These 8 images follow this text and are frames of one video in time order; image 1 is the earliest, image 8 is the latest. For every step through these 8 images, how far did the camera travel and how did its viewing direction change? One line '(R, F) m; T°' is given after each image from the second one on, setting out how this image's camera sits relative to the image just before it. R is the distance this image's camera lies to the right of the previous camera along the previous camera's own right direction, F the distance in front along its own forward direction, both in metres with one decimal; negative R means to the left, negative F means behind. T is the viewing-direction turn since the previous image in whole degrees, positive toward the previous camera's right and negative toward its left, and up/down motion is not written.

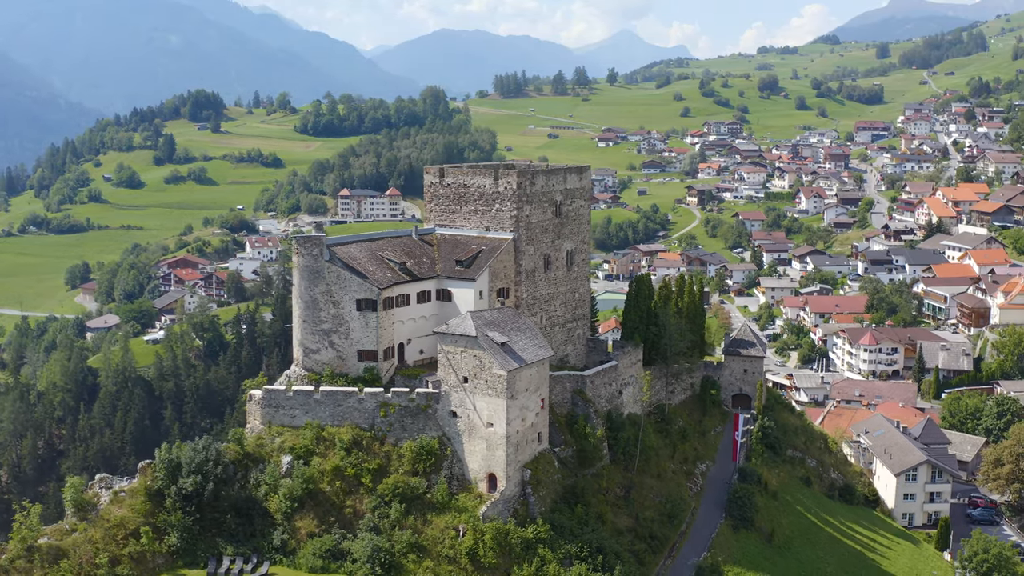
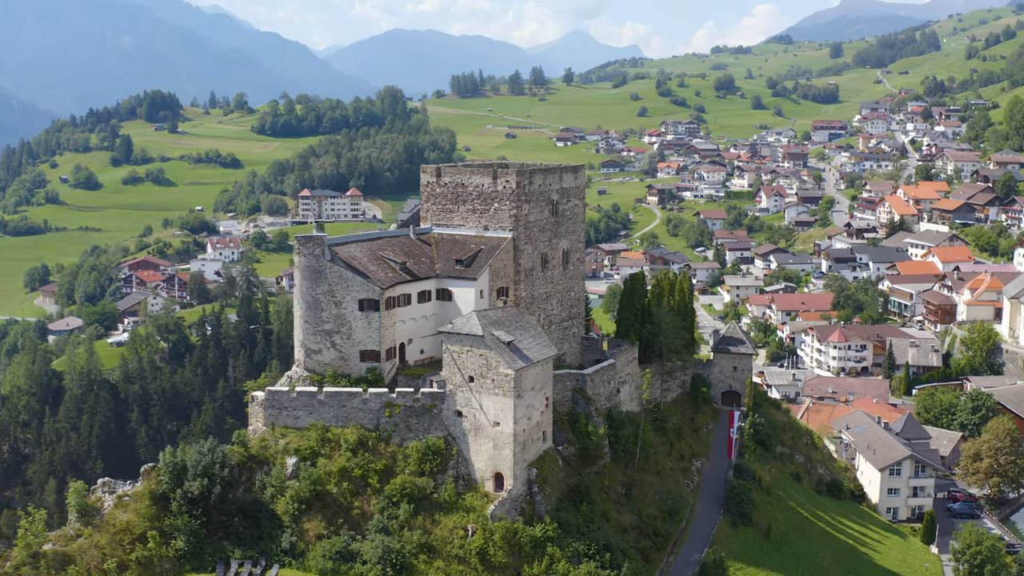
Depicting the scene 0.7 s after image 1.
(-1.6, 0.0) m; +3°
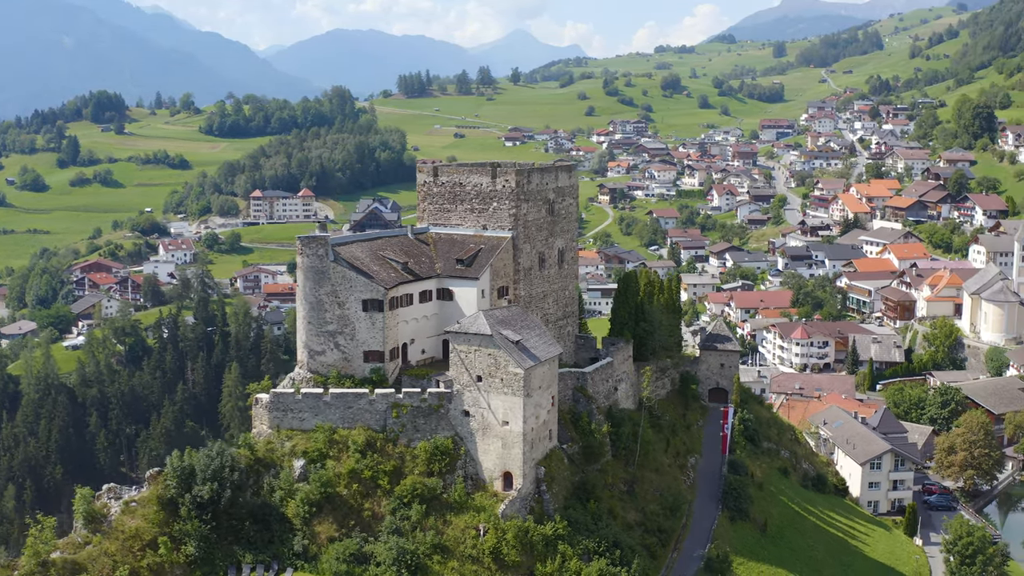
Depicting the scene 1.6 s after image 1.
(-1.9, 0.0) m; +3°
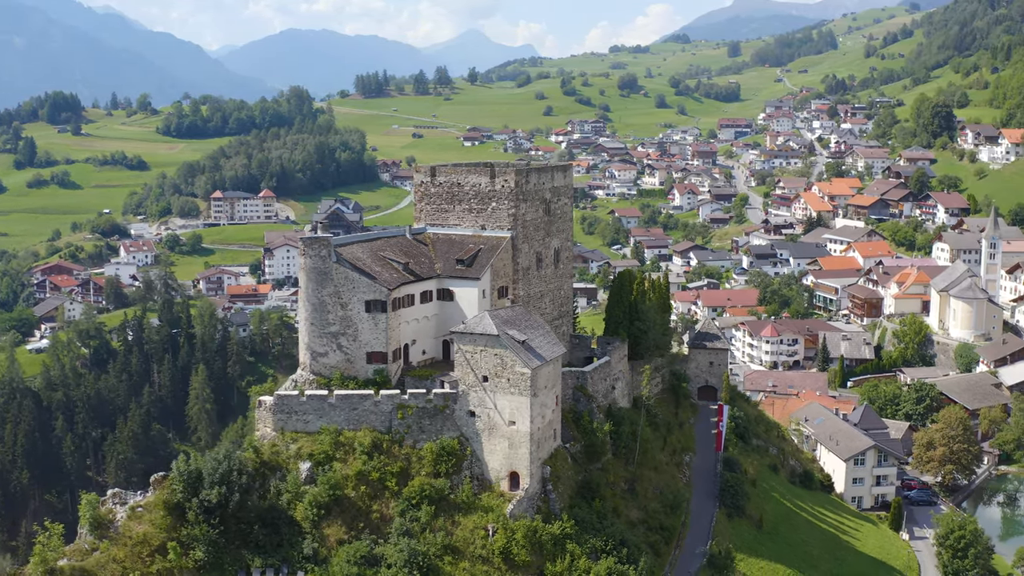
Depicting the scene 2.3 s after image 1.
(-1.6, 0.0) m; +3°
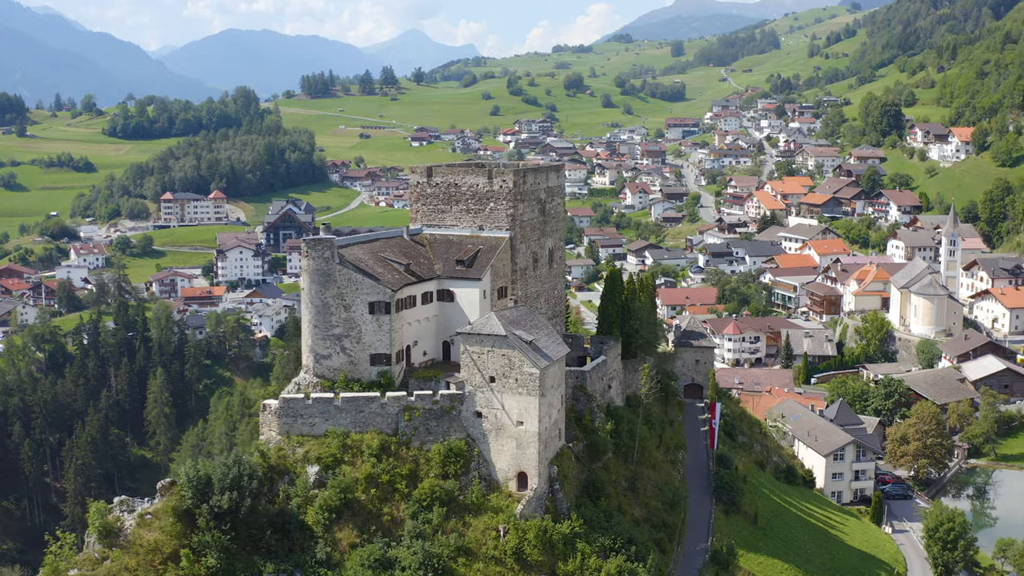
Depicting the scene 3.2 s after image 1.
(-1.9, 0.0) m; +3°
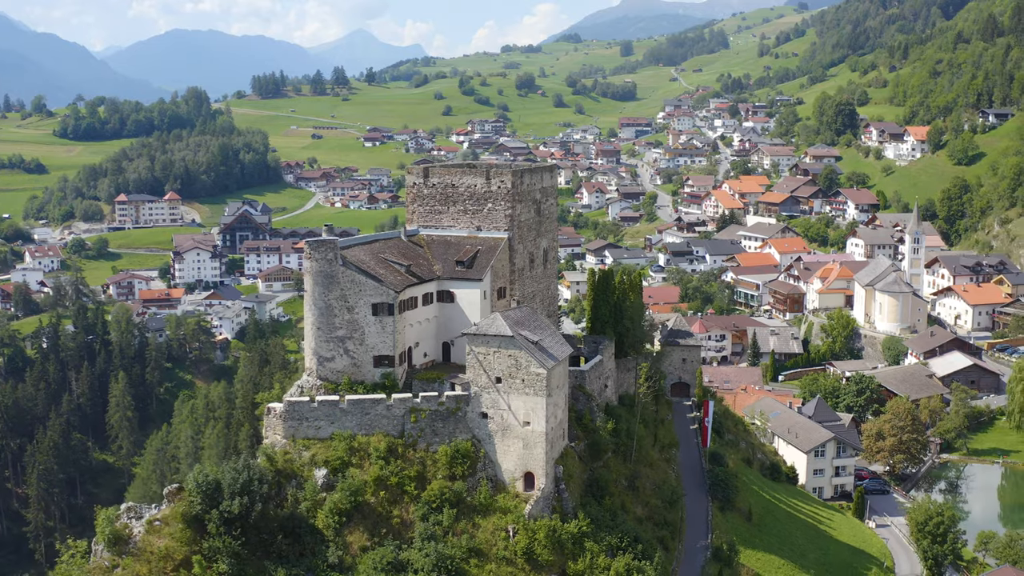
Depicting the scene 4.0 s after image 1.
(-1.7, 0.0) m; +3°
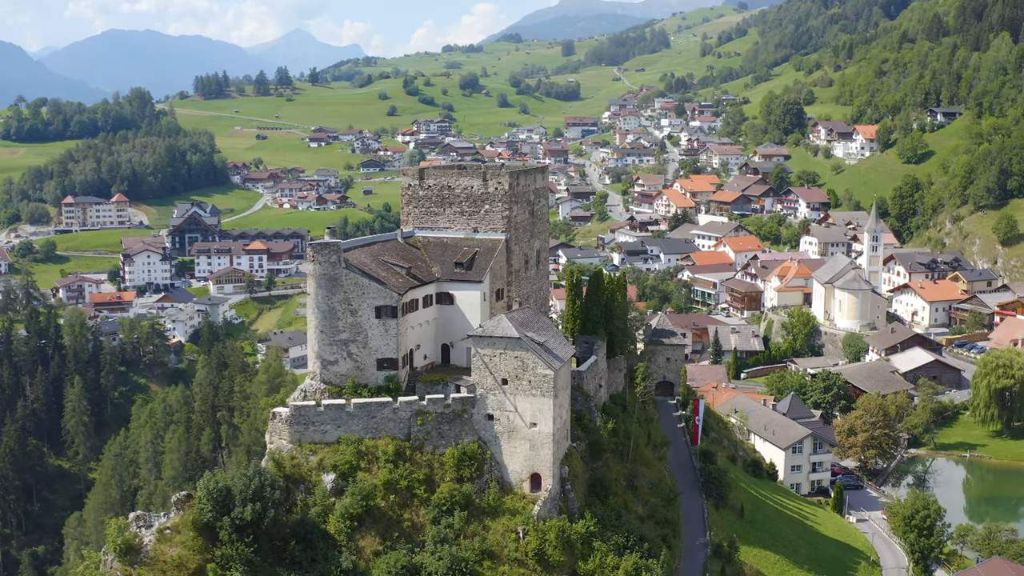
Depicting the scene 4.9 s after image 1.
(-2.0, +0.1) m; +3°
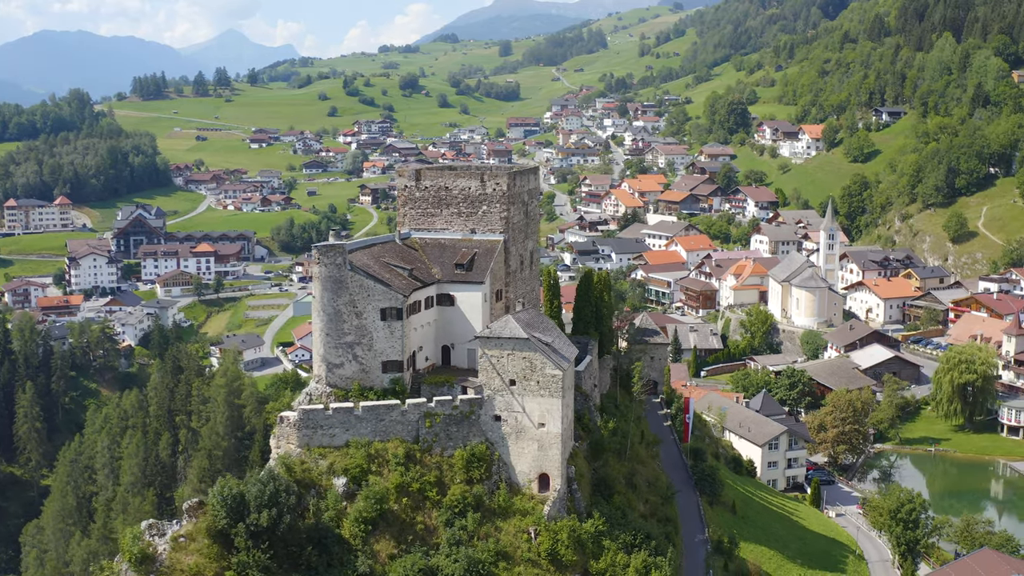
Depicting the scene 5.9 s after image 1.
(-2.2, +0.1) m; +4°
